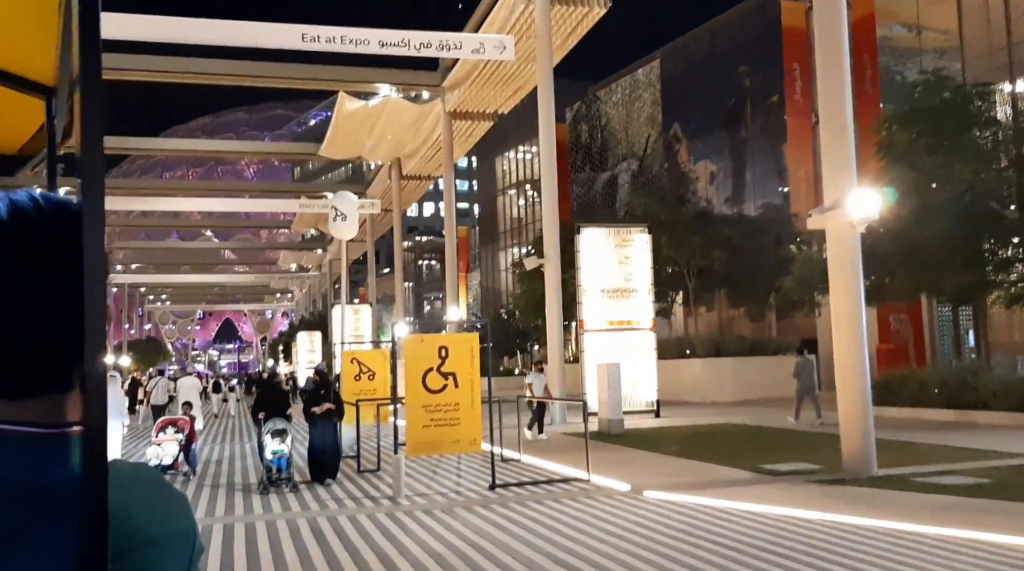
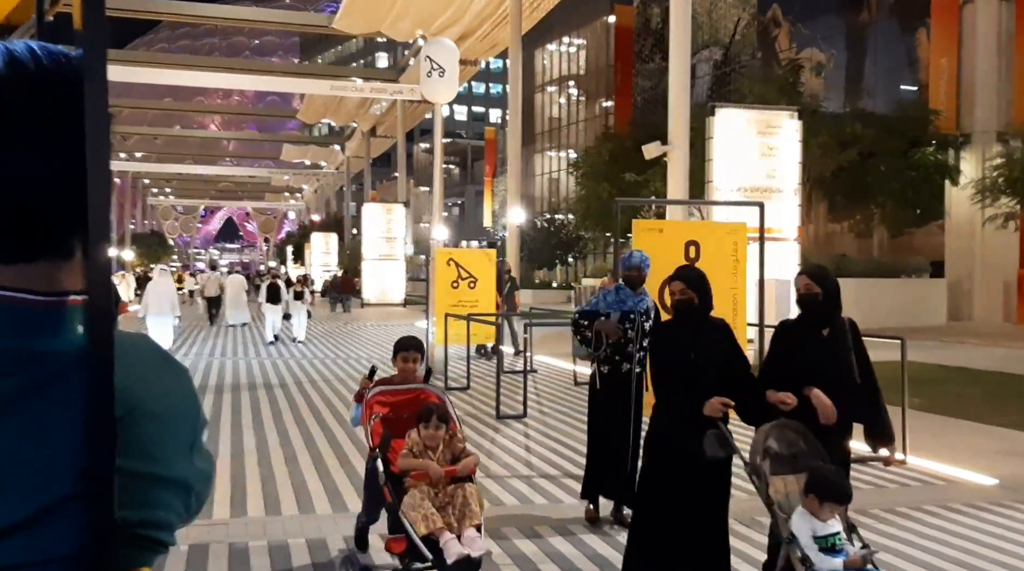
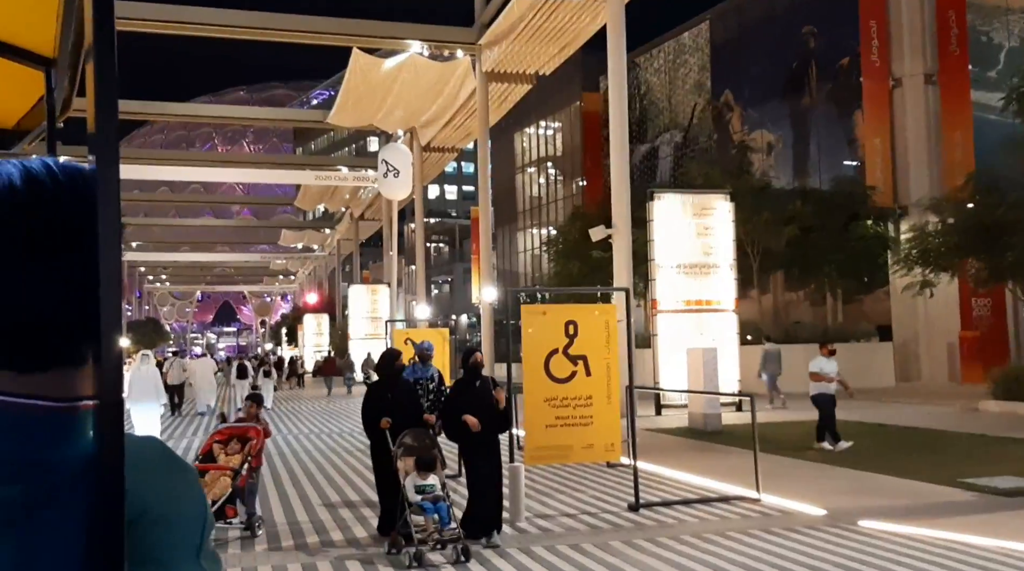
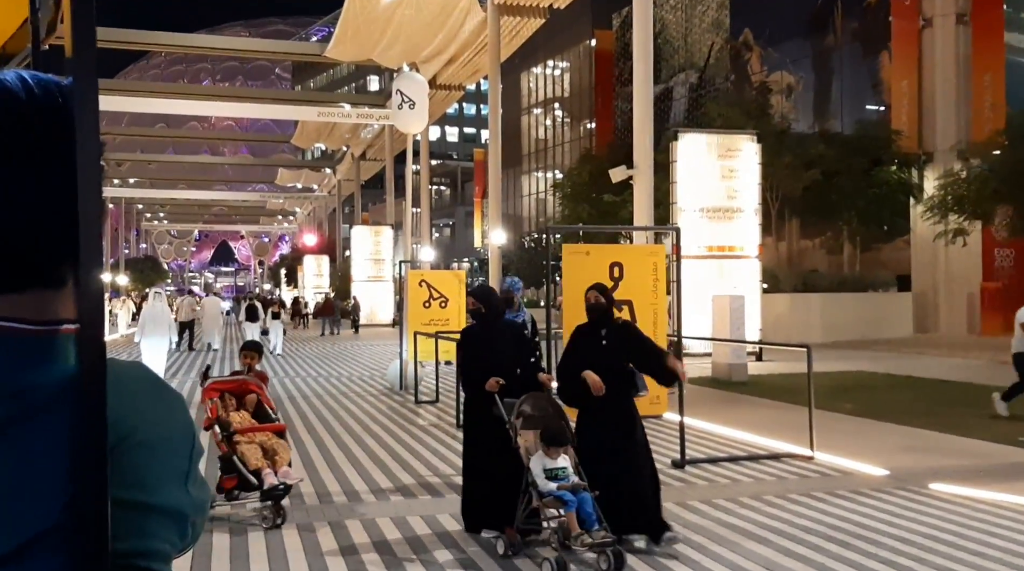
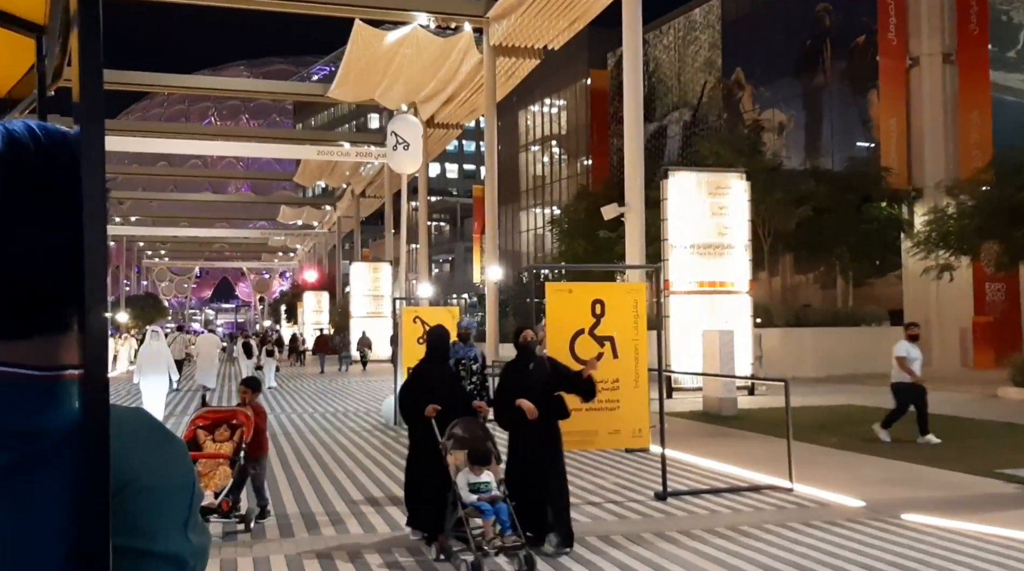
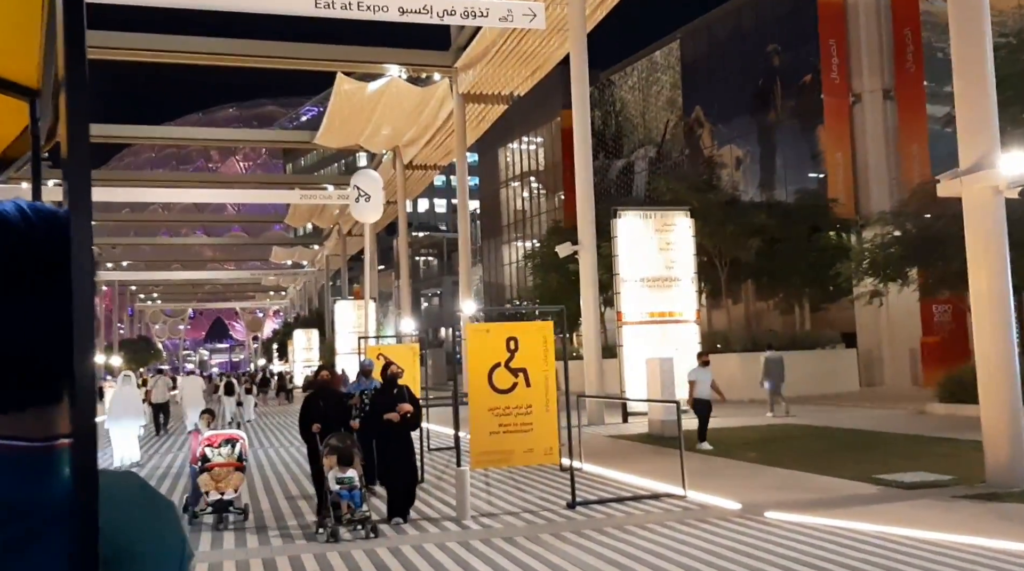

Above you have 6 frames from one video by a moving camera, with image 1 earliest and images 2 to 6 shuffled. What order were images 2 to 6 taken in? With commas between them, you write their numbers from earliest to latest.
6, 3, 5, 4, 2
